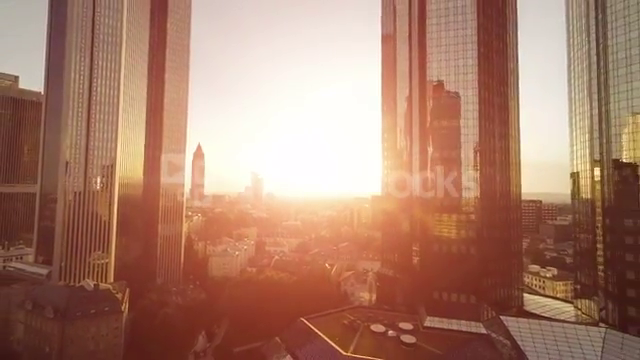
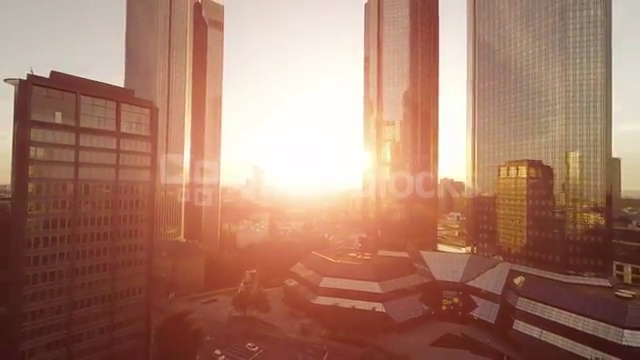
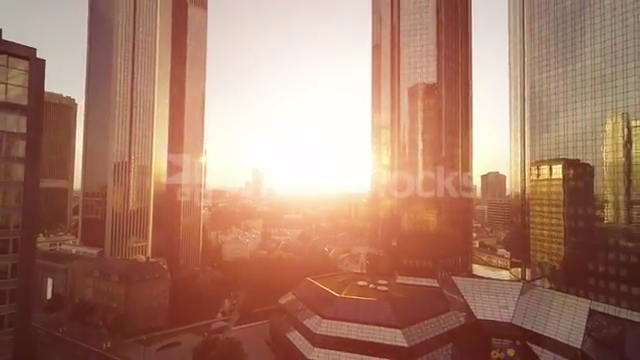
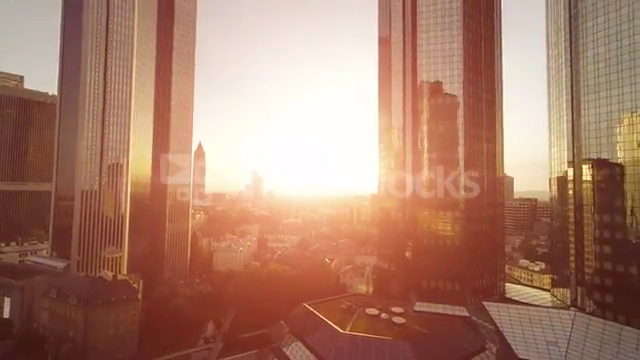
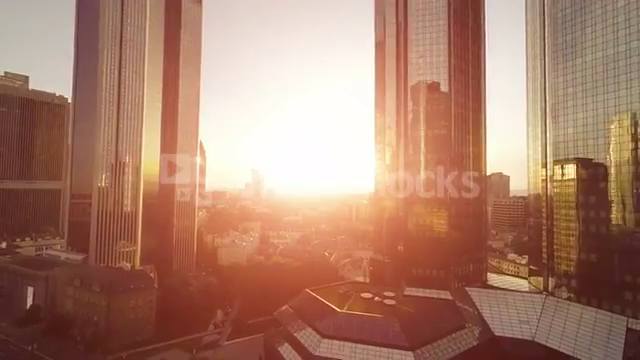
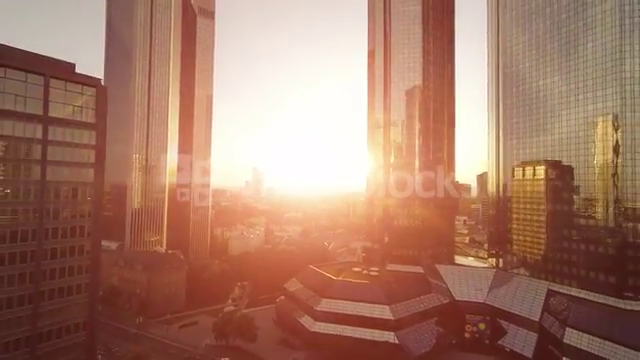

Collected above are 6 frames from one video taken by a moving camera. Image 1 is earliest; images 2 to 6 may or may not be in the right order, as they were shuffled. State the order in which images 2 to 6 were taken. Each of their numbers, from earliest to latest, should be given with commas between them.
4, 5, 3, 6, 2
